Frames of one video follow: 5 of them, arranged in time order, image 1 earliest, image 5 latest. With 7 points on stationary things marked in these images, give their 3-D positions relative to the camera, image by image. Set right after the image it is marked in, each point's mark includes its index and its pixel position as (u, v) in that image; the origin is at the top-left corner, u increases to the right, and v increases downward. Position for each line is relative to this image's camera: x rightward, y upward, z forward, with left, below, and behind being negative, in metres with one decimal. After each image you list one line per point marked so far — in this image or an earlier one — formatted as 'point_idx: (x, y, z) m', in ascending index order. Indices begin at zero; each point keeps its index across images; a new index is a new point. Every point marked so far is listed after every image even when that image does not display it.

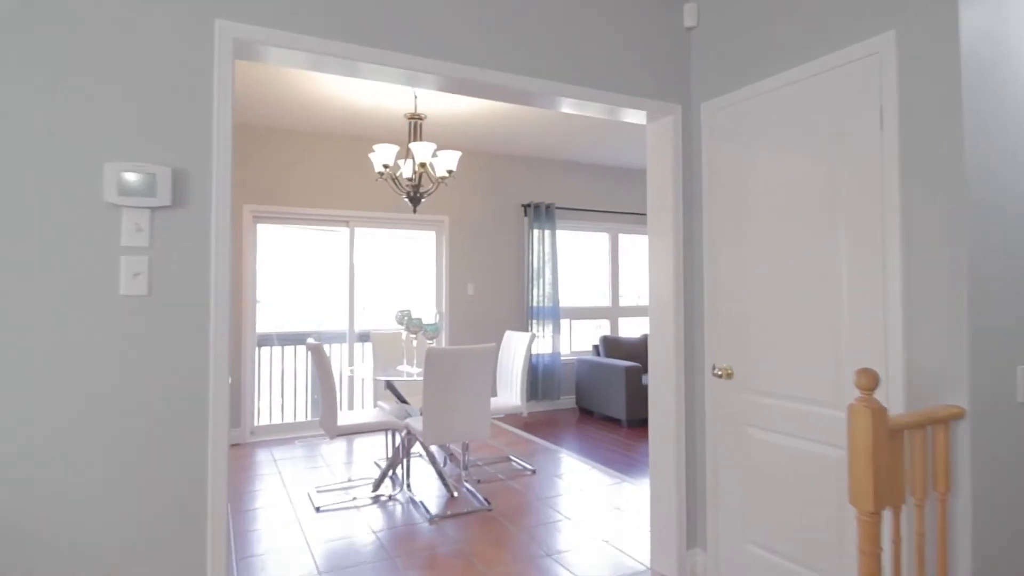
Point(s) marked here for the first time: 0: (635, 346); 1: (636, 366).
0: (+1.3, -0.6, +6.1) m
1: (+1.1, -0.7, +5.4) m
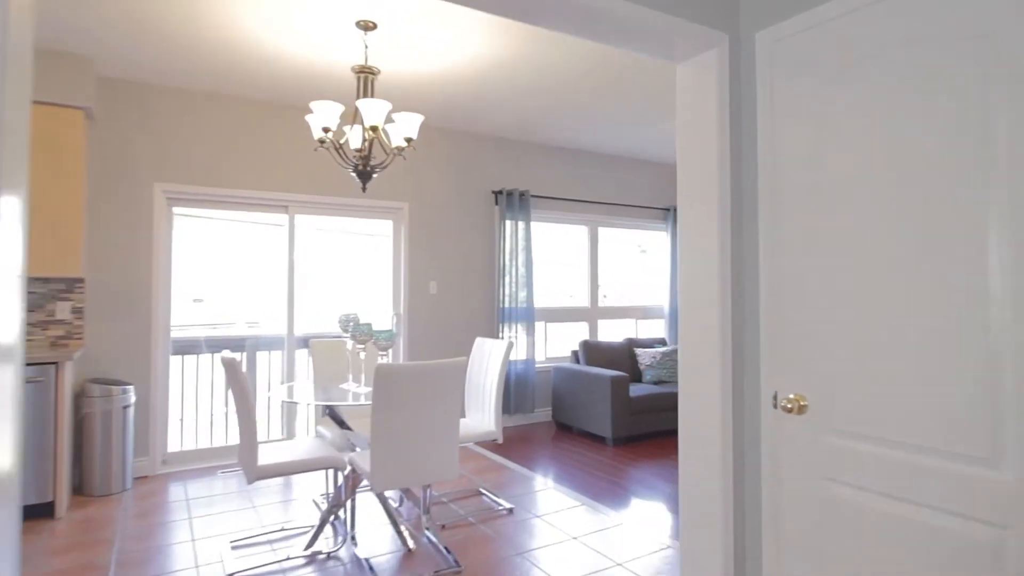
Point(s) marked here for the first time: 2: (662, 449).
0: (+1.0, -0.6, +5.4) m
1: (+0.9, -0.7, +4.7) m
2: (+1.2, -1.3, +4.7) m
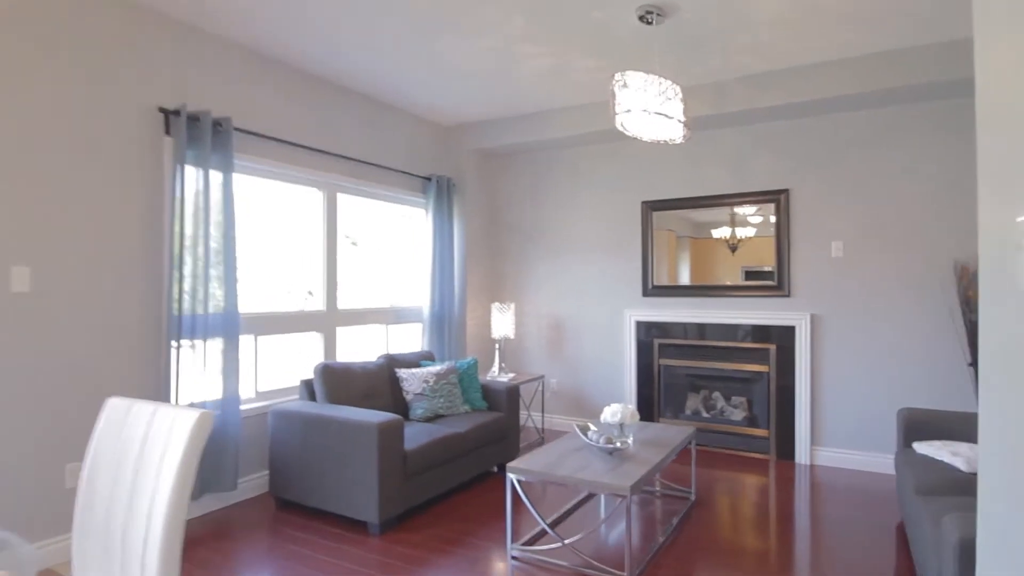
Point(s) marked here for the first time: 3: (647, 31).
0: (-0.9, -0.5, +3.7) m
1: (-0.6, -0.7, +3.0) m
2: (-0.3, -1.2, +3.1) m
3: (+0.8, +1.4, +3.4) m
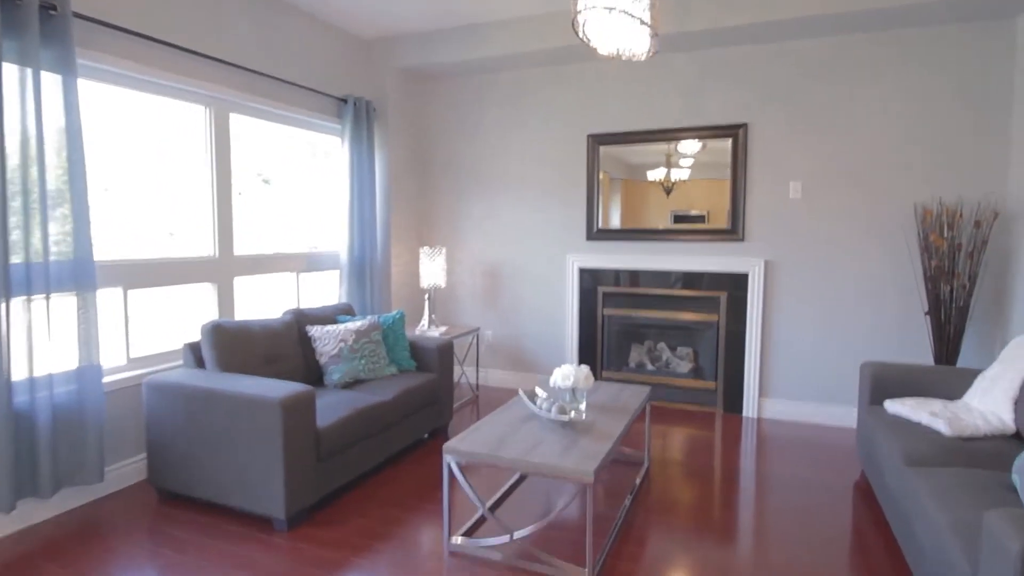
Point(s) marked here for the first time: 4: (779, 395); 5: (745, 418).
0: (-1.2, -0.2, +3.1) m
1: (-0.9, -0.4, +2.5) m
2: (-0.6, -1.0, +2.6) m
3: (+0.4, +1.7, +2.8) m
4: (+1.8, -0.7, +4.1) m
5: (+1.6, -0.9, +4.2) m
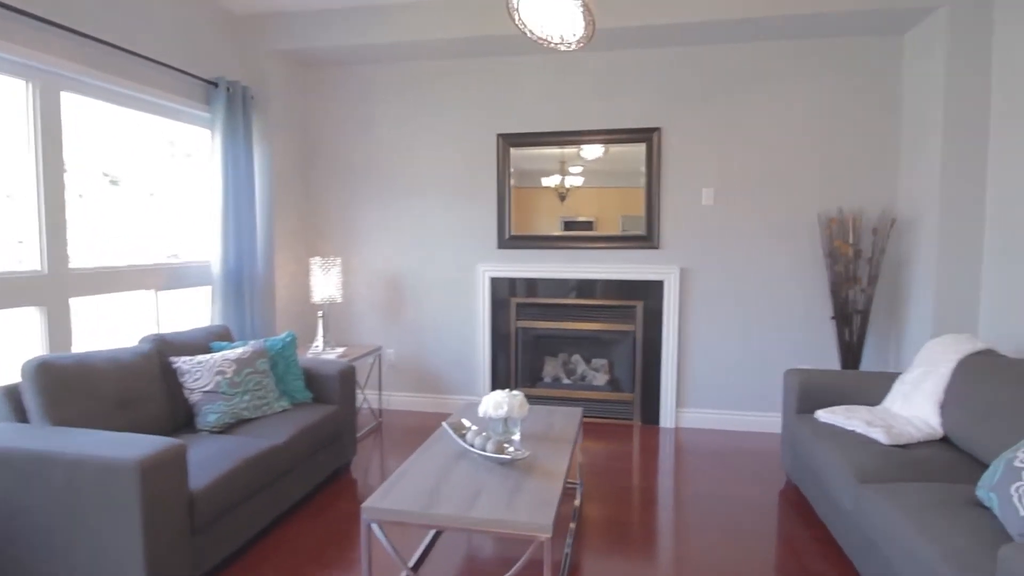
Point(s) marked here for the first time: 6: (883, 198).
0: (-1.5, -0.3, +2.4) m
1: (-1.1, -0.5, +1.9) m
2: (-0.9, -1.1, +2.1) m
3: (+0.1, +1.7, +2.5) m
4: (+1.2, -0.8, +4.1) m
5: (+1.0, -1.0, +4.0) m
6: (+2.3, +0.6, +3.7) m
